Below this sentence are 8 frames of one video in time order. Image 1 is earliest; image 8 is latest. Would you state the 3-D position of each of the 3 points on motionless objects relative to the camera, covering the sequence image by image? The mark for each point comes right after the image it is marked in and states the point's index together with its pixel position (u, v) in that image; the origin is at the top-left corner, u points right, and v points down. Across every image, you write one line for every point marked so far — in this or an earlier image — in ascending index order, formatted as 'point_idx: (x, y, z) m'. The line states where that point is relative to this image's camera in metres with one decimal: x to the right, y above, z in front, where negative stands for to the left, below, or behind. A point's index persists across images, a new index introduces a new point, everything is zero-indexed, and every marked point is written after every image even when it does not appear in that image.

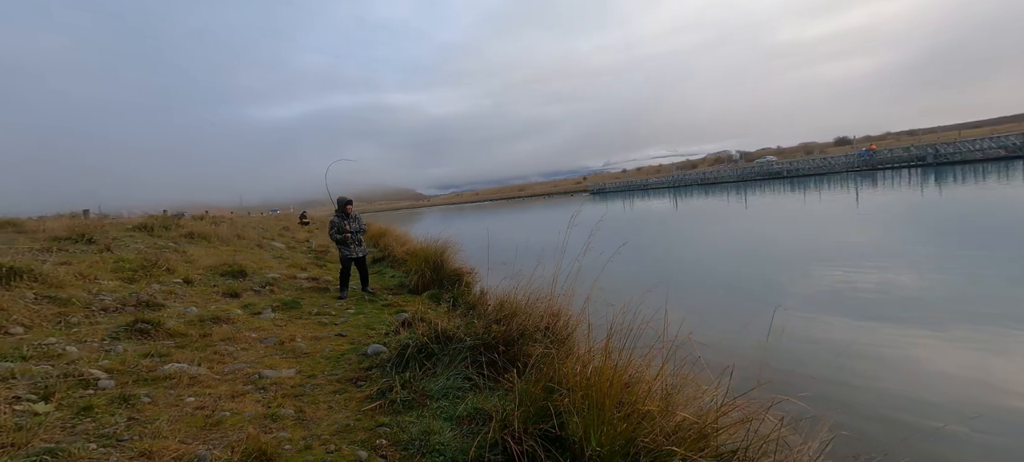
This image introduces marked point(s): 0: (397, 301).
0: (-2.2, -1.4, +9.4) m
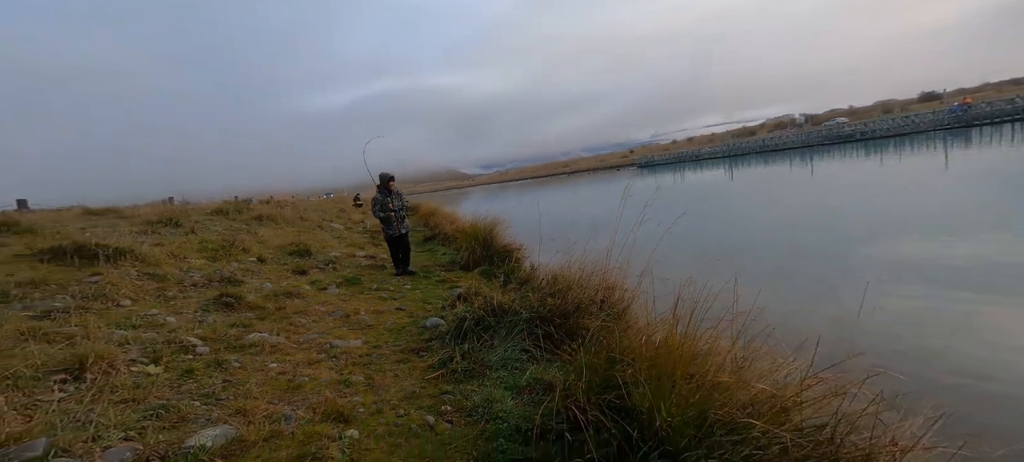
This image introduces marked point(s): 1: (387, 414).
0: (-1.2, -0.9, +9.7) m
1: (-0.8, -1.3, +3.3) m
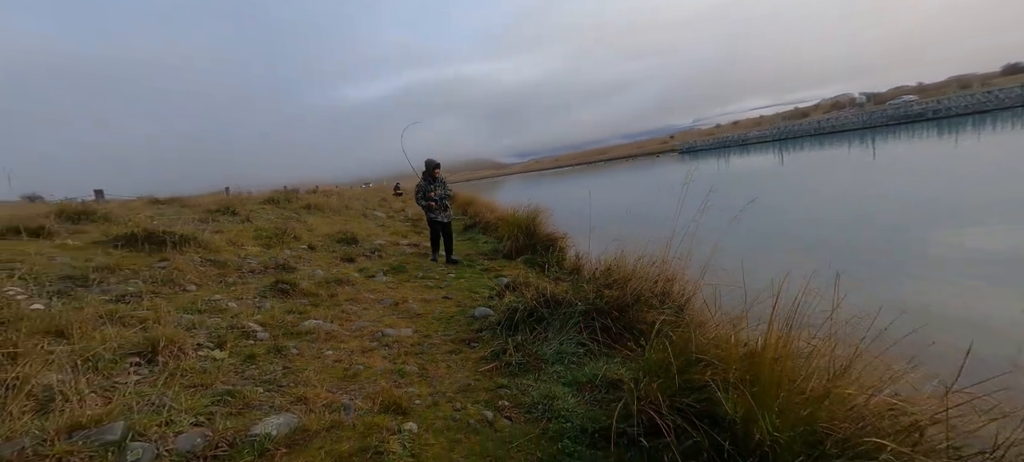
0: (-0.4, -0.7, +9.7) m
1: (-0.5, -1.2, +3.3) m
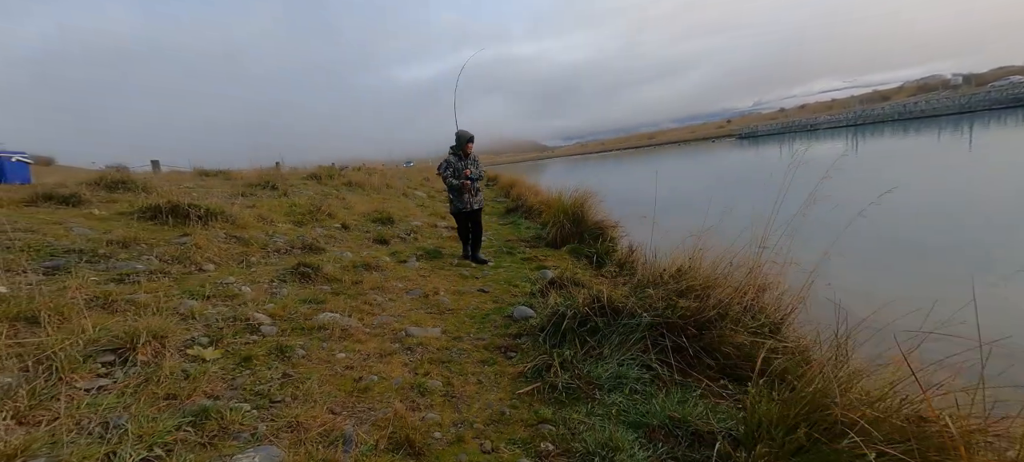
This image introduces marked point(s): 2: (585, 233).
0: (+0.5, -0.5, +8.9) m
1: (-0.2, -1.1, +2.6) m
2: (+1.5, -0.1, +9.9) m
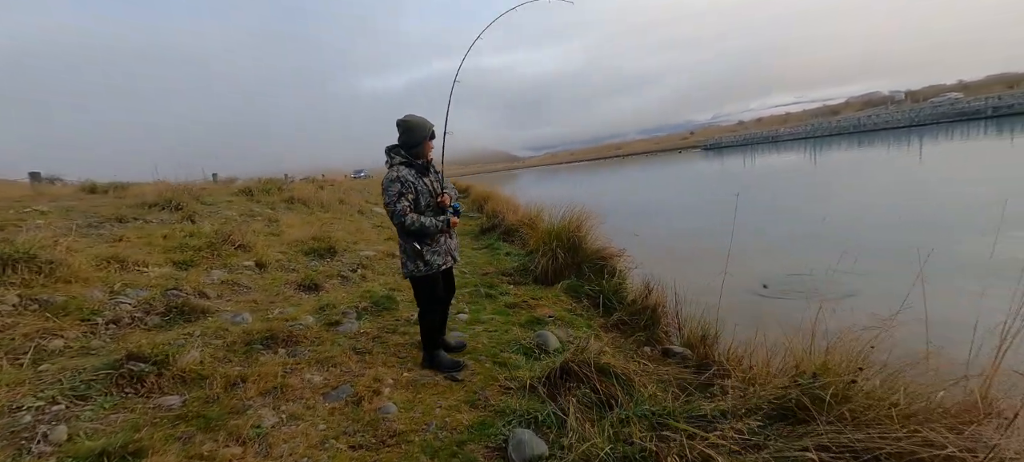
0: (+0.2, -0.9, +6.7) m
1: (-0.1, -1.5, +0.3) m
2: (+1.1, -0.5, +7.8) m
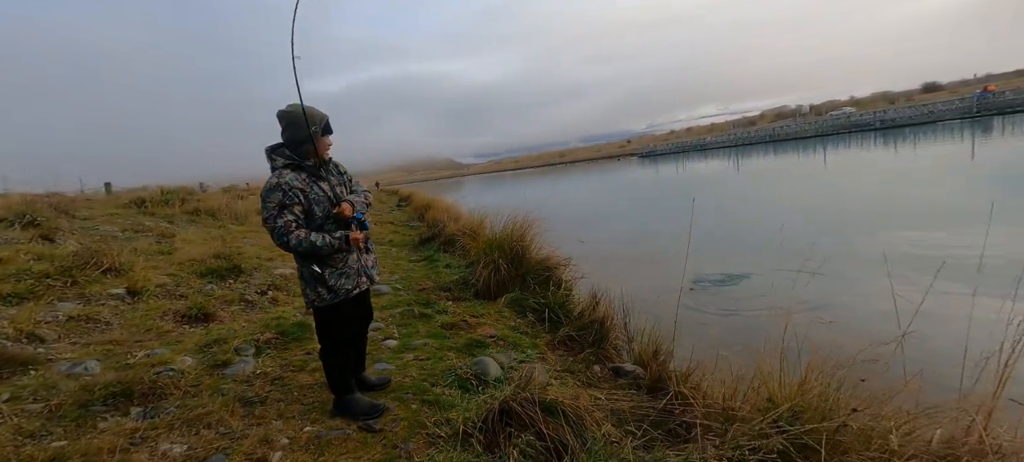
0: (-0.6, -1.0, +5.9) m
1: (-0.2, -1.5, -0.4) m
2: (+0.2, -0.7, +7.1) m
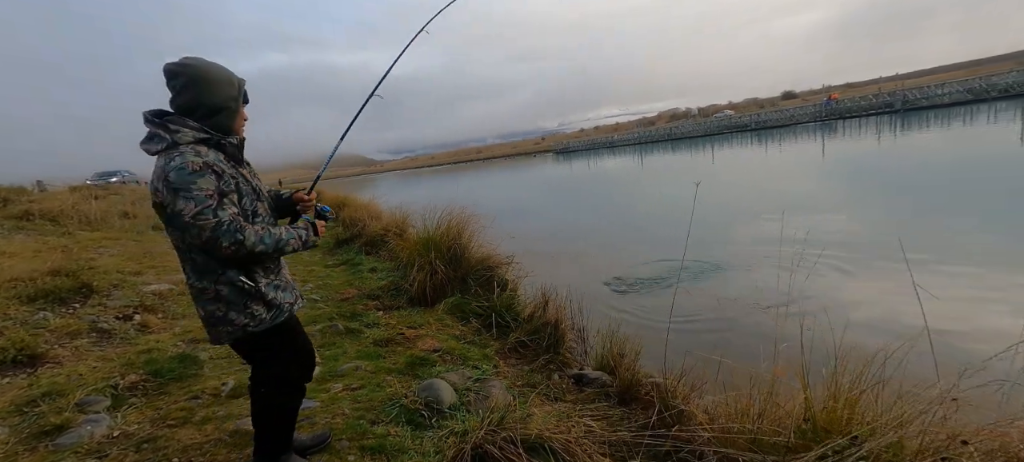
0: (-1.1, -1.0, +5.0) m
1: (+0.4, -1.4, -1.2) m
2: (-0.5, -0.6, +6.3) m
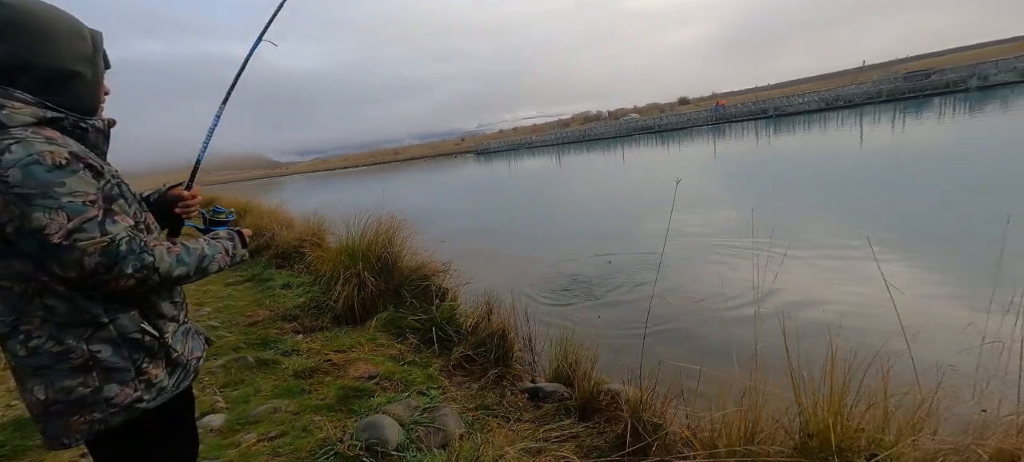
0: (-1.6, -1.1, +4.2) m
1: (+1.0, -1.4, -1.7) m
2: (-1.2, -0.6, +5.6) m
